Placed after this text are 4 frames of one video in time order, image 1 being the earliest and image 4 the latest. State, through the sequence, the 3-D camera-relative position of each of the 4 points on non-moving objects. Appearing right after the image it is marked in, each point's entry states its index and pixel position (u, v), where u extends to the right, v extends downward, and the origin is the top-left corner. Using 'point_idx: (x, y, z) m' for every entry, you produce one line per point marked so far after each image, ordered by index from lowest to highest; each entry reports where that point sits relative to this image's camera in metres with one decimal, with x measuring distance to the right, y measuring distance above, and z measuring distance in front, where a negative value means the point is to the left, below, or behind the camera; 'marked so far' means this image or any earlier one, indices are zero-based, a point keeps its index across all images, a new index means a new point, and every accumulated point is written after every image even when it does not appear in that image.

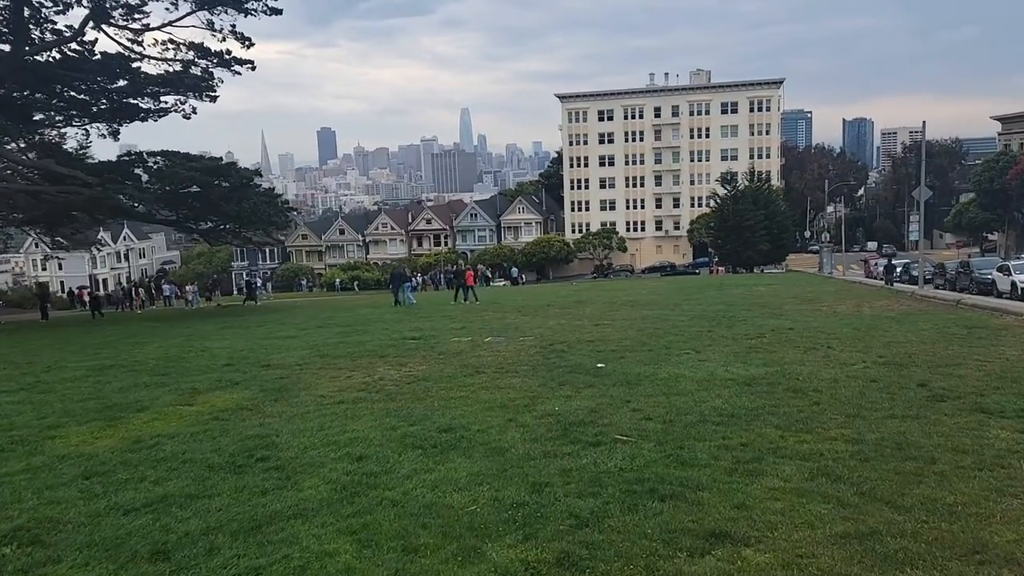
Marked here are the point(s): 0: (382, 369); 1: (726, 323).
0: (-1.9, -1.2, +12.9) m
1: (+4.5, -0.8, +18.3) m
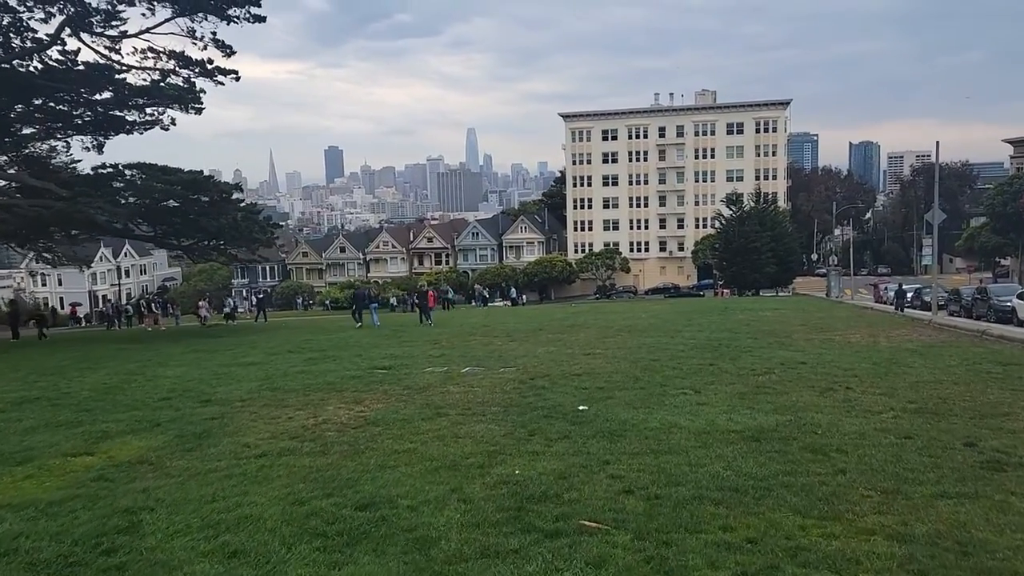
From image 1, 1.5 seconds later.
0: (-2.3, -1.6, +11.2) m
1: (+4.2, -1.3, +16.5) m
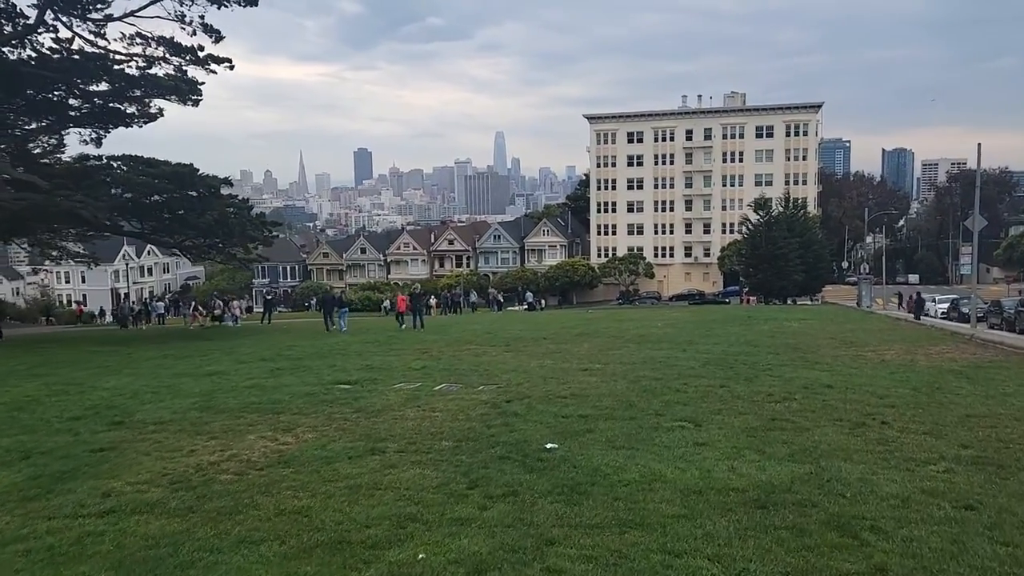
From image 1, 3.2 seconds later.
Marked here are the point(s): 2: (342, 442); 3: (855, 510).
0: (-2.7, -1.6, +9.2) m
1: (+3.9, -1.5, +14.4) m
2: (-1.8, -1.6, +8.9) m
3: (+2.3, -1.5, +5.9) m
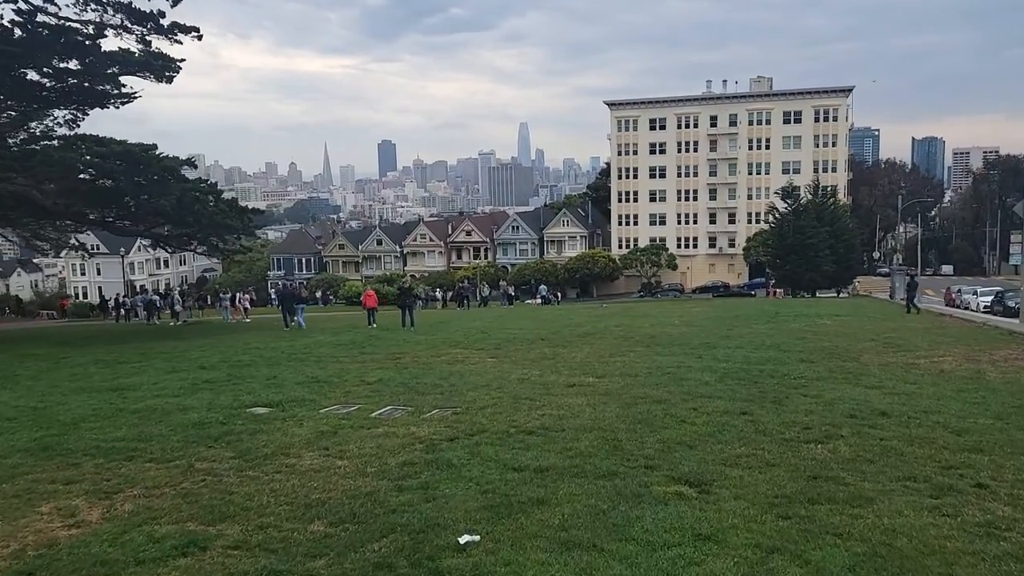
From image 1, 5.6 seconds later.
0: (-3.4, -1.6, +6.3) m
1: (+3.4, -1.4, +11.3) m
2: (-2.4, -1.6, +5.9) m
3: (+1.6, -1.6, +2.8) m
